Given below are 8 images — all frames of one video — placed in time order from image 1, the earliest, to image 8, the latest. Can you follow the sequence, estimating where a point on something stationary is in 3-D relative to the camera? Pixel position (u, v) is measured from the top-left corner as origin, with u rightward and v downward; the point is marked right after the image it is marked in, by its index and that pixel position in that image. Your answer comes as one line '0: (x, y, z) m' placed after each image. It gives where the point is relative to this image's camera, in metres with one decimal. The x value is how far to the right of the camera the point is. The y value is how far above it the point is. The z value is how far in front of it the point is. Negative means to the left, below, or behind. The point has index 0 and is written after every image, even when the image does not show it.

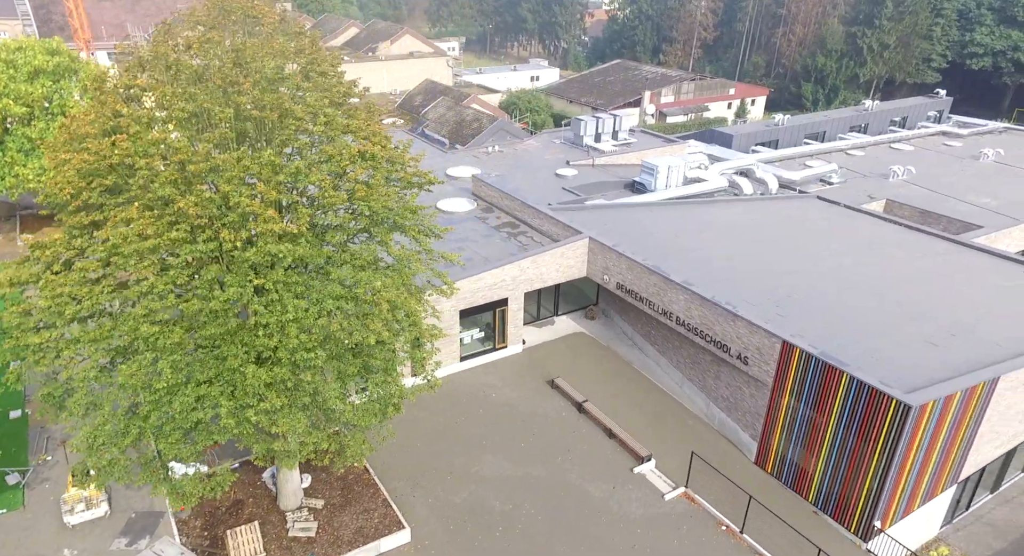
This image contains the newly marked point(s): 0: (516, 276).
0: (+0.1, +0.1, +18.4) m
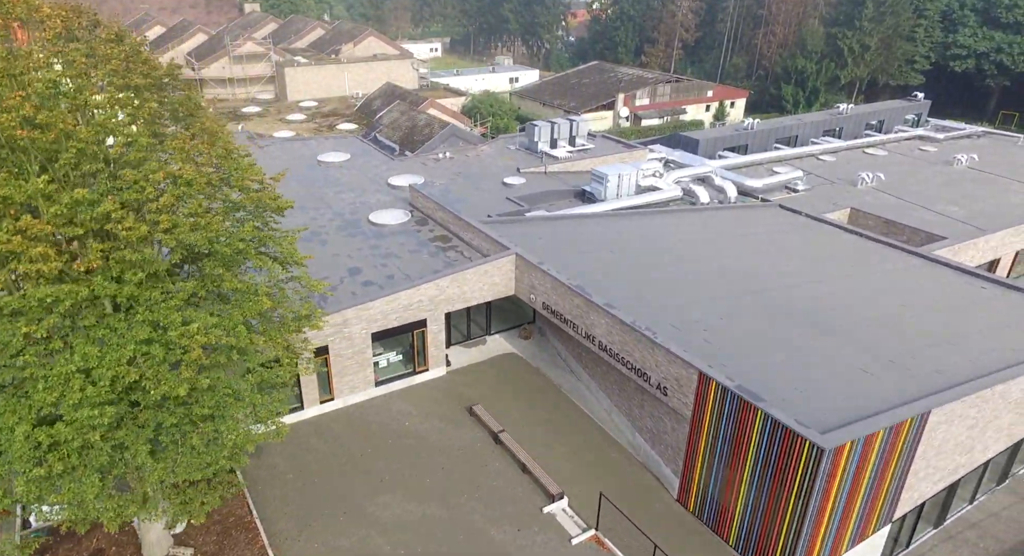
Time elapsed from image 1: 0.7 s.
0: (-1.9, -0.4, +17.3) m
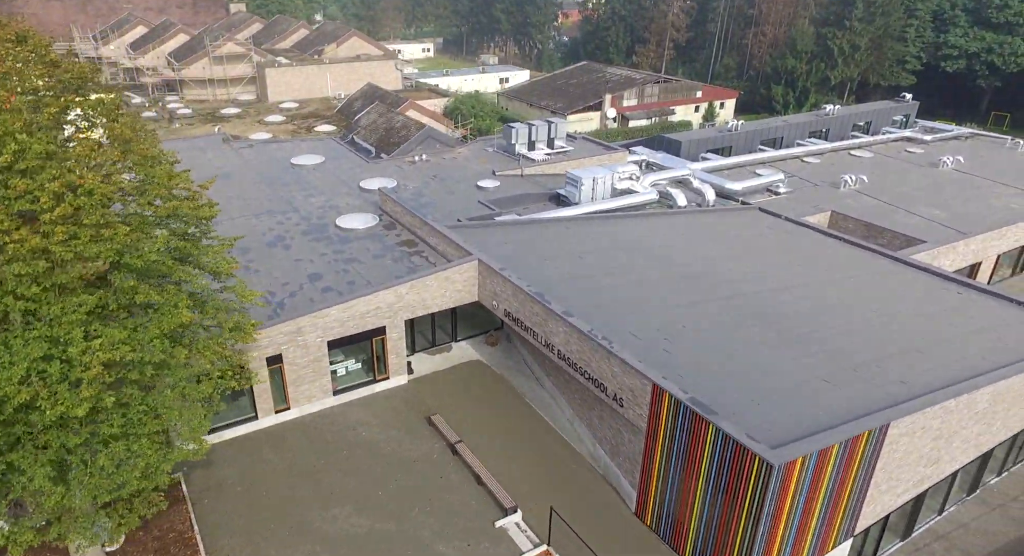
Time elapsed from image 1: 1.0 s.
0: (-2.9, -0.6, +16.9) m
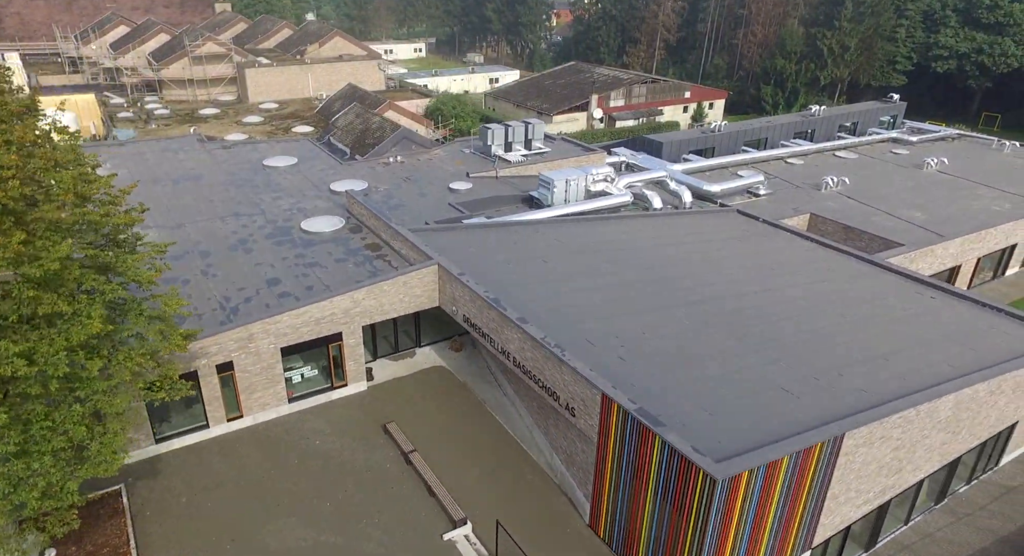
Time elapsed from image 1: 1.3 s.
0: (-3.8, -0.7, +16.6) m
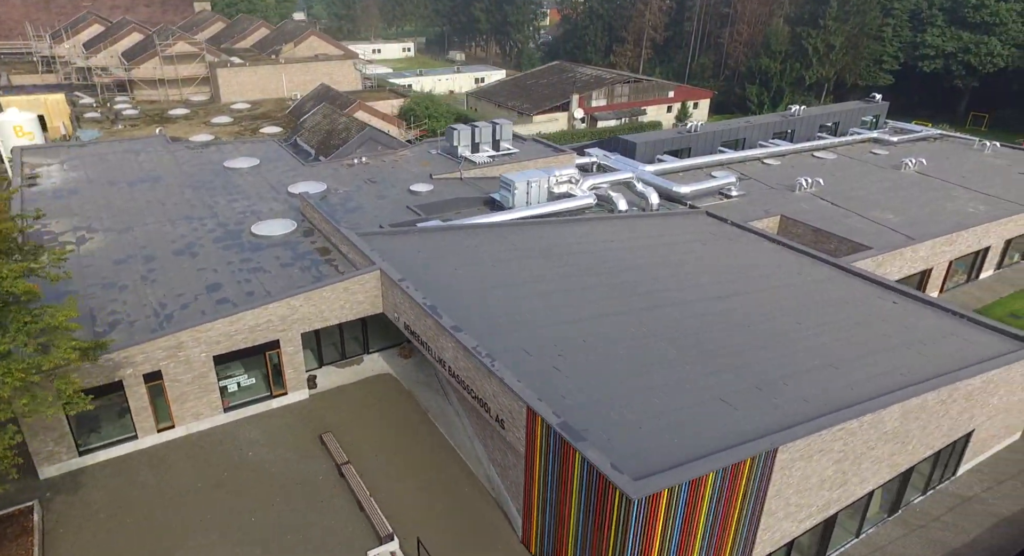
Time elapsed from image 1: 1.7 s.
0: (-5.2, -0.9, +16.2) m
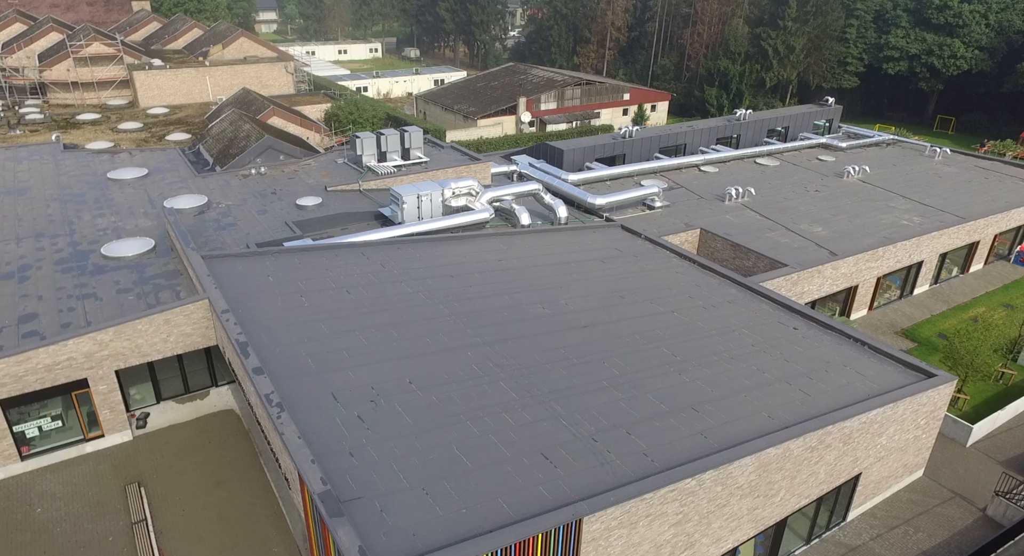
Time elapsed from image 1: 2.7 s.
0: (-8.6, -1.5, +14.6) m
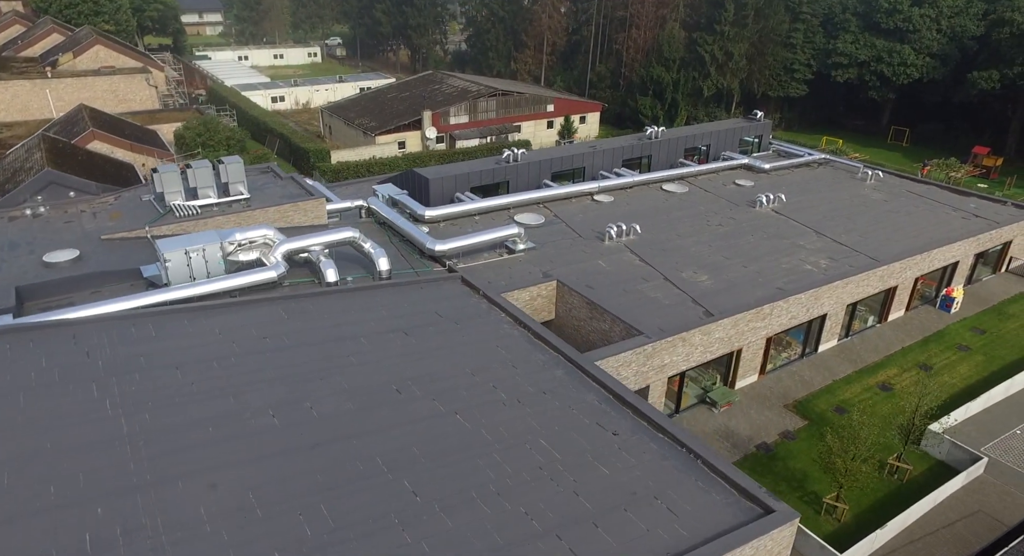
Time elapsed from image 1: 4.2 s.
0: (-14.0, -3.5, +10.2) m
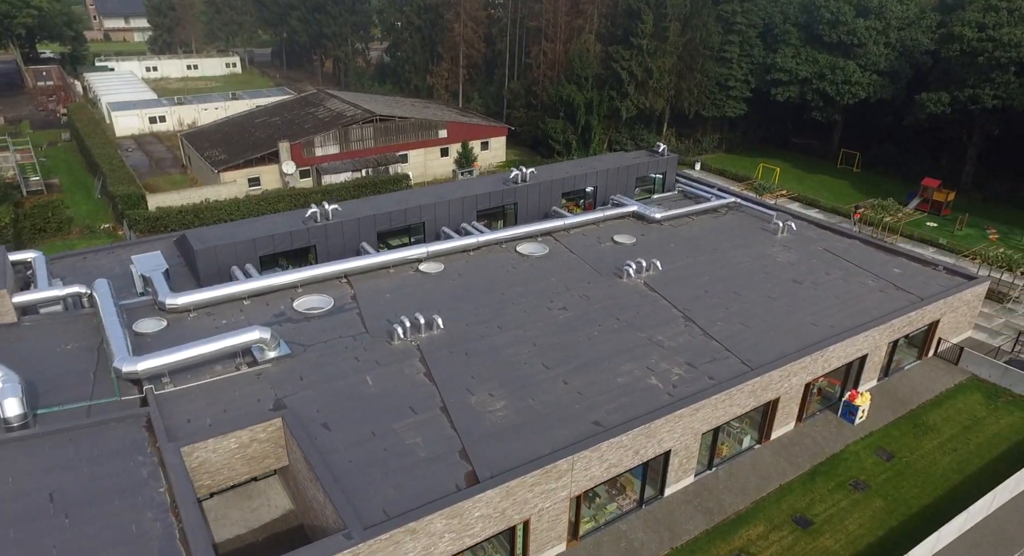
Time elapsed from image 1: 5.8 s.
0: (-20.5, -6.6, +3.8) m
